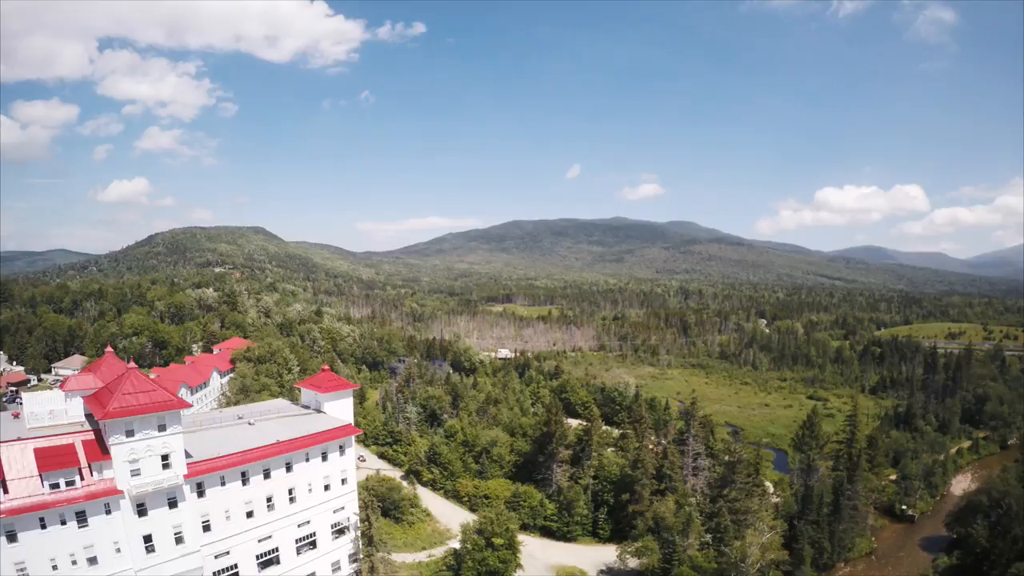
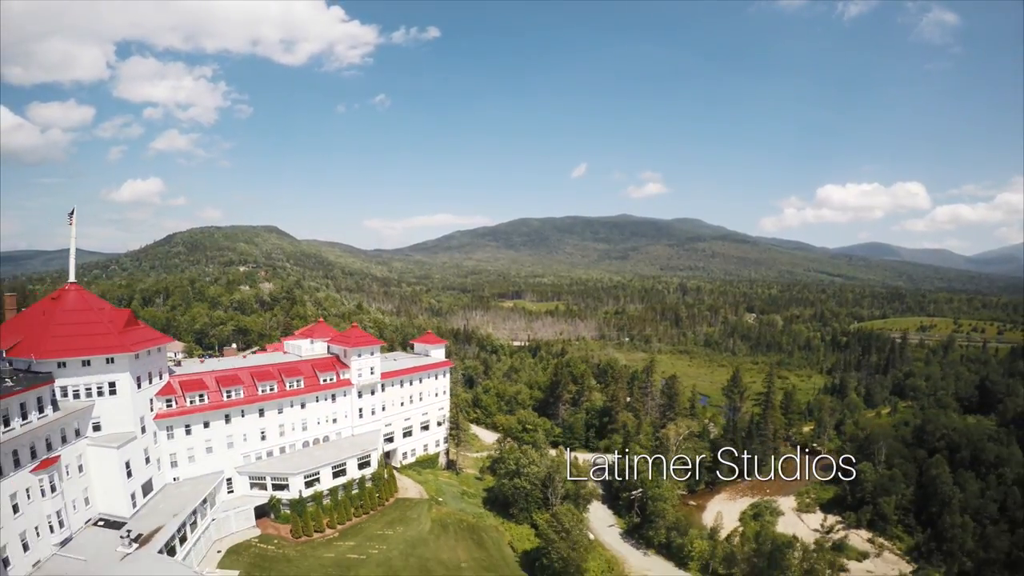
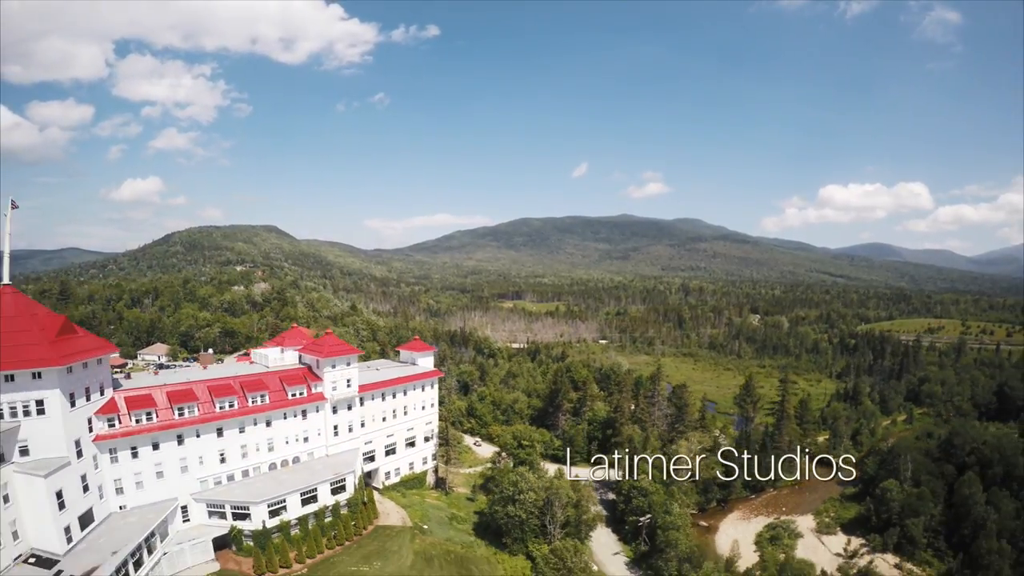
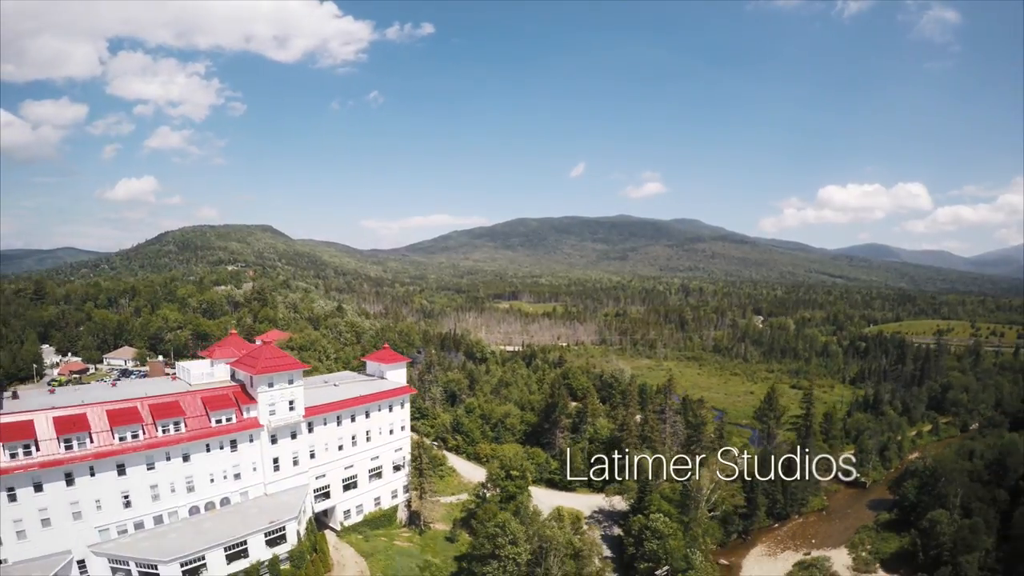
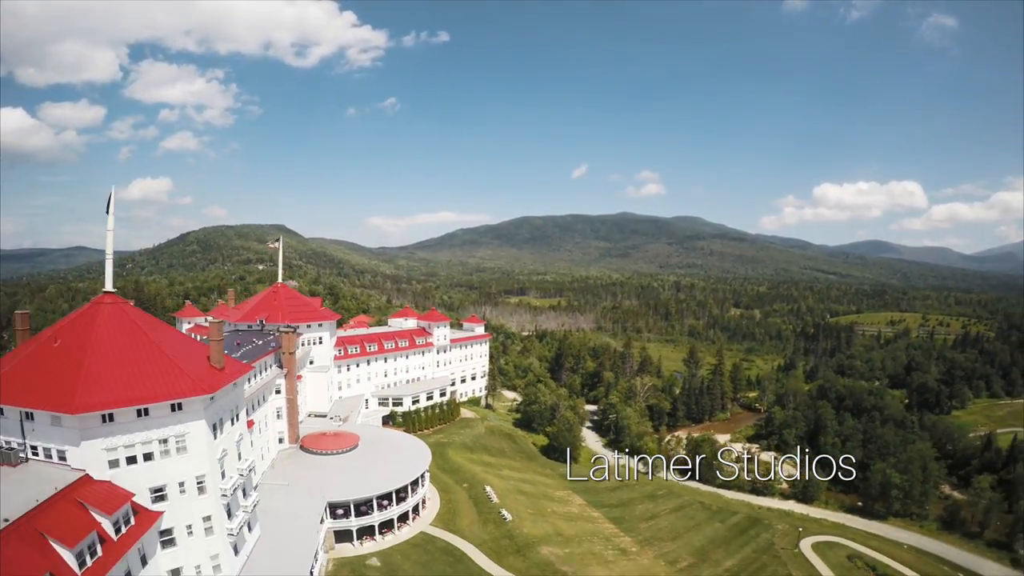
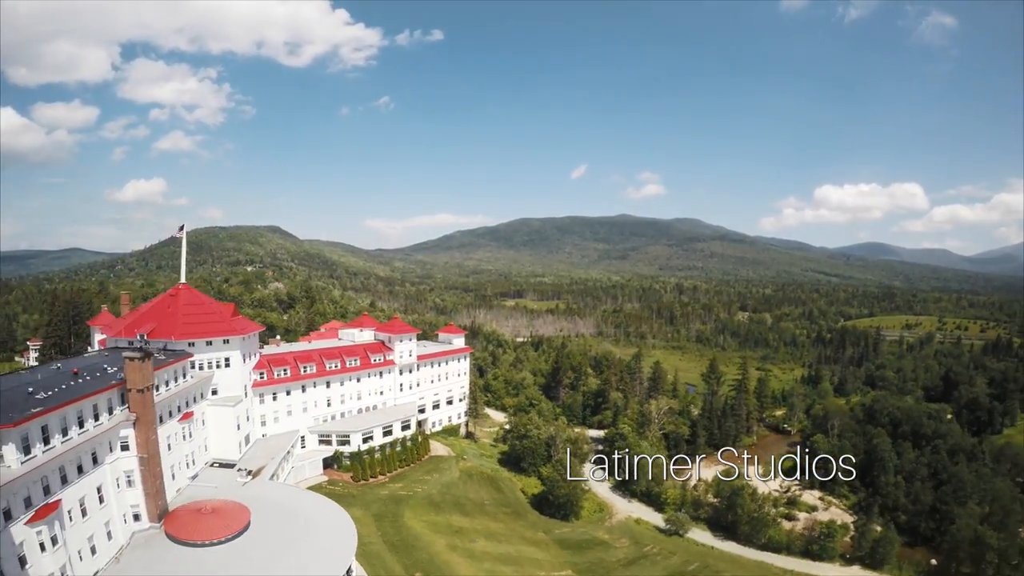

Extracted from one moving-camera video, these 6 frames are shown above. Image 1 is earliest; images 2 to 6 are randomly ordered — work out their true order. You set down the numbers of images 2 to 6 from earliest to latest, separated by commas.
4, 3, 2, 6, 5
